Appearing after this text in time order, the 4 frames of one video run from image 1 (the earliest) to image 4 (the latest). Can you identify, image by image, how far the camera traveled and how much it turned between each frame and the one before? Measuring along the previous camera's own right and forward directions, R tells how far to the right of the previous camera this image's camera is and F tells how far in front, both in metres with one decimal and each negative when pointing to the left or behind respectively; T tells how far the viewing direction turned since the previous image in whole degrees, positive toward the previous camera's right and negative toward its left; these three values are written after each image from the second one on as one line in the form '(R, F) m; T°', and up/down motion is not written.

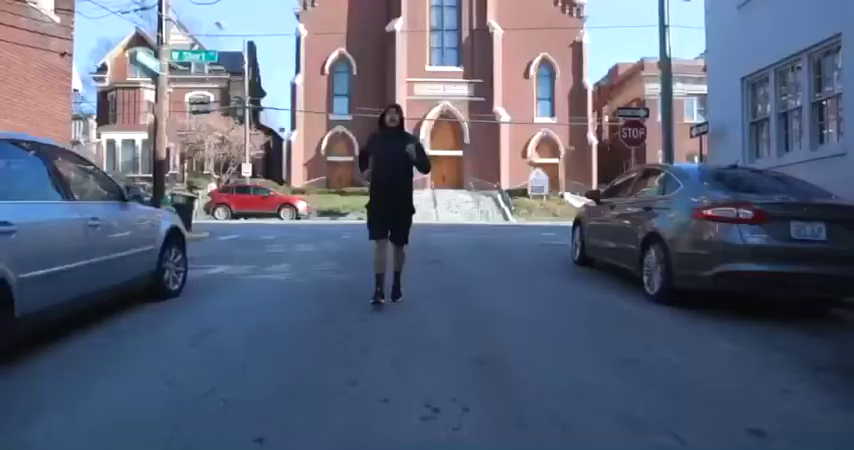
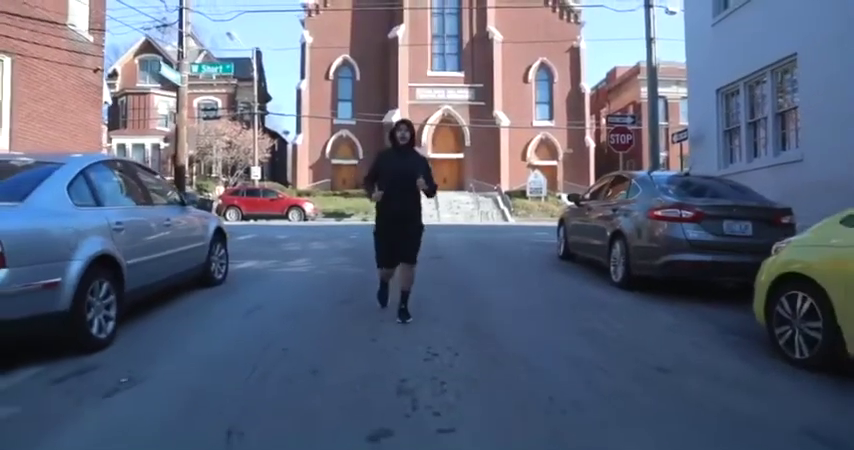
(0.0, -1.5) m; 0°
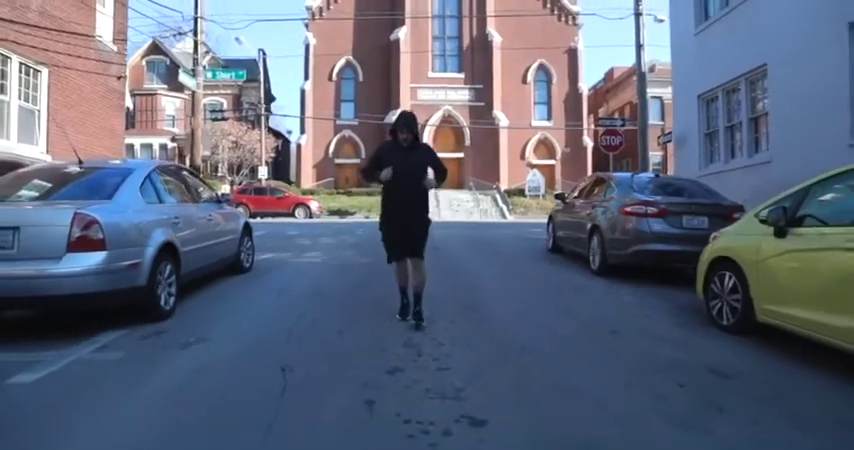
(0.0, -1.3) m; 0°
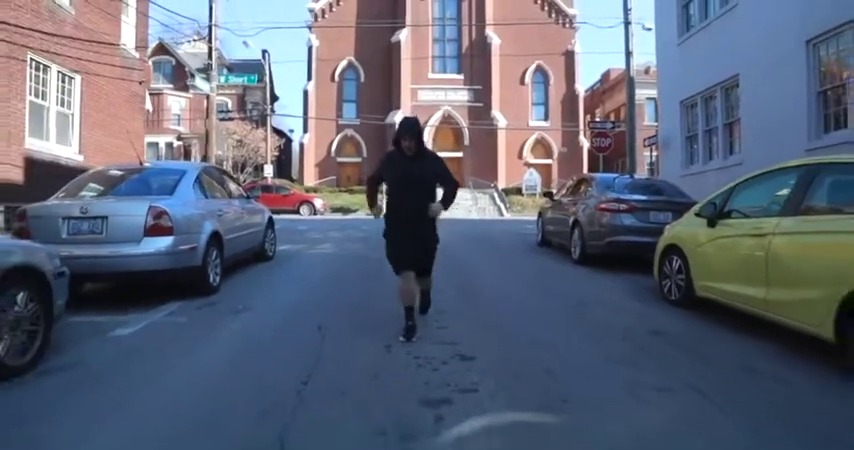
(0.0, -1.4) m; 0°
